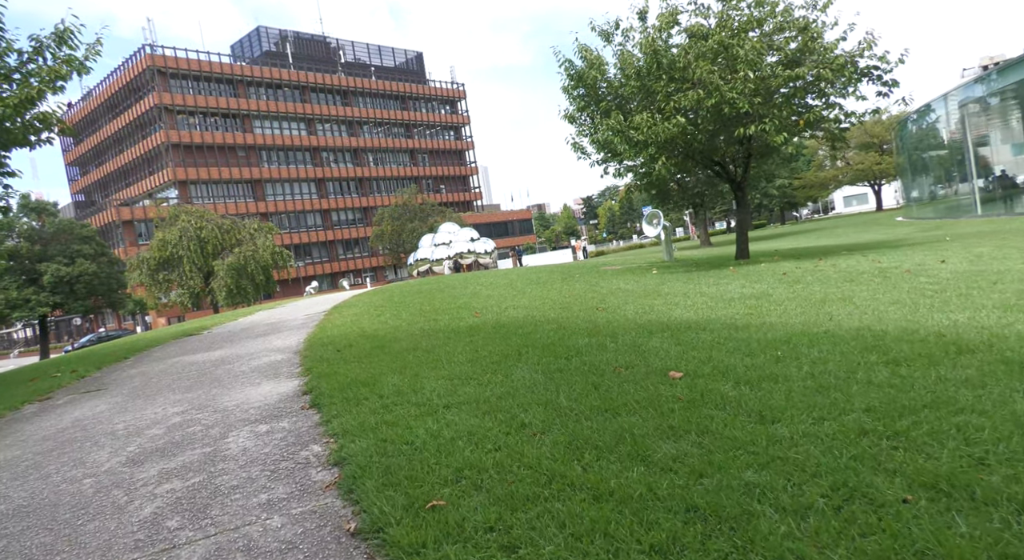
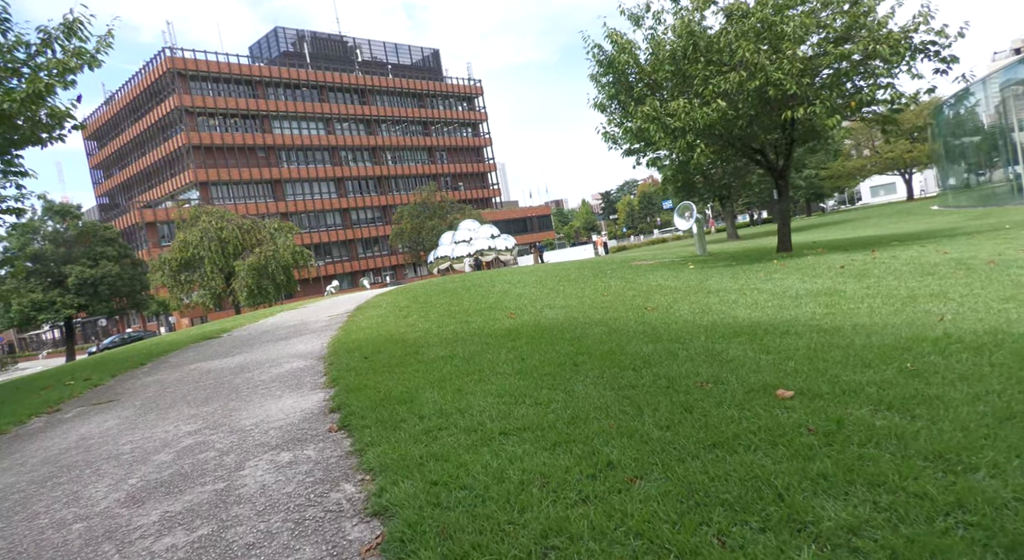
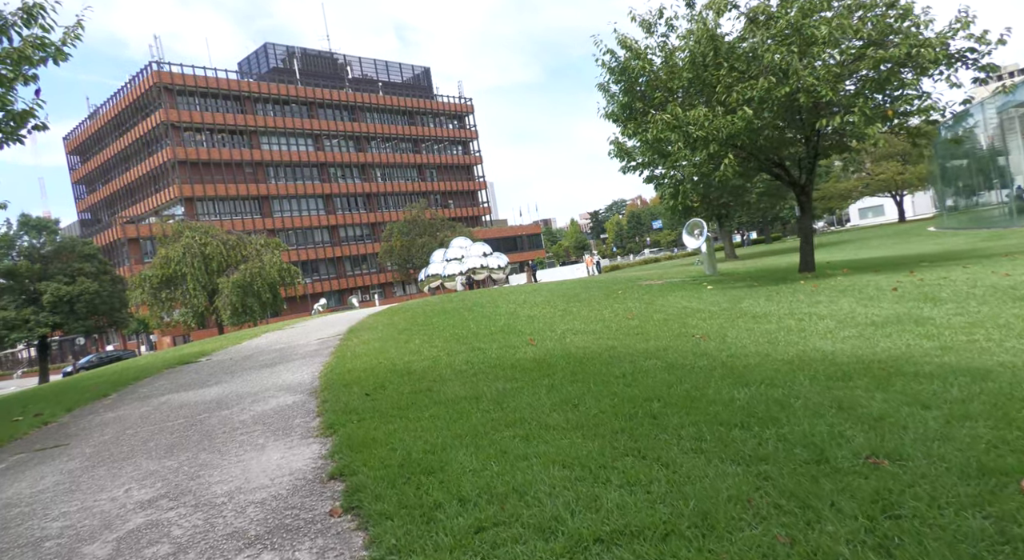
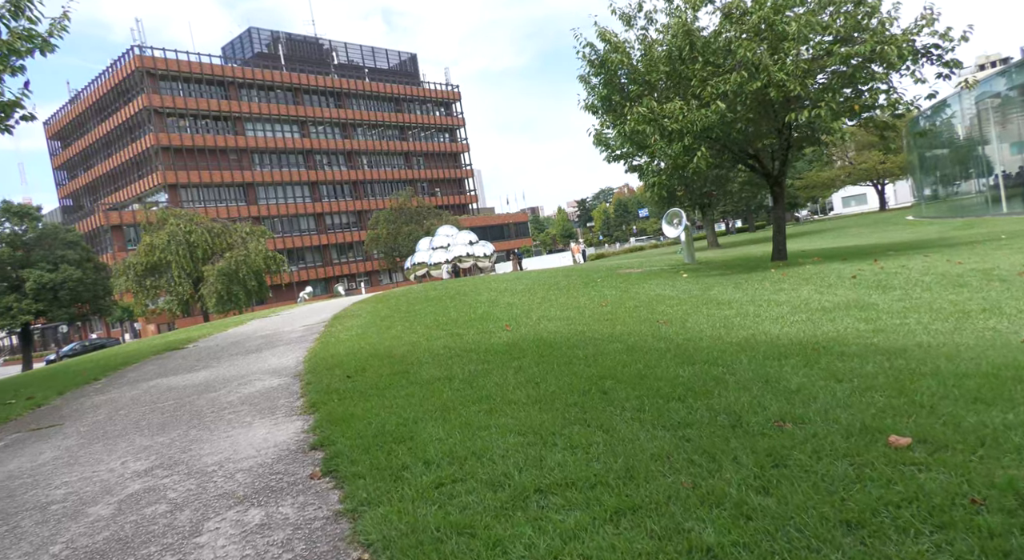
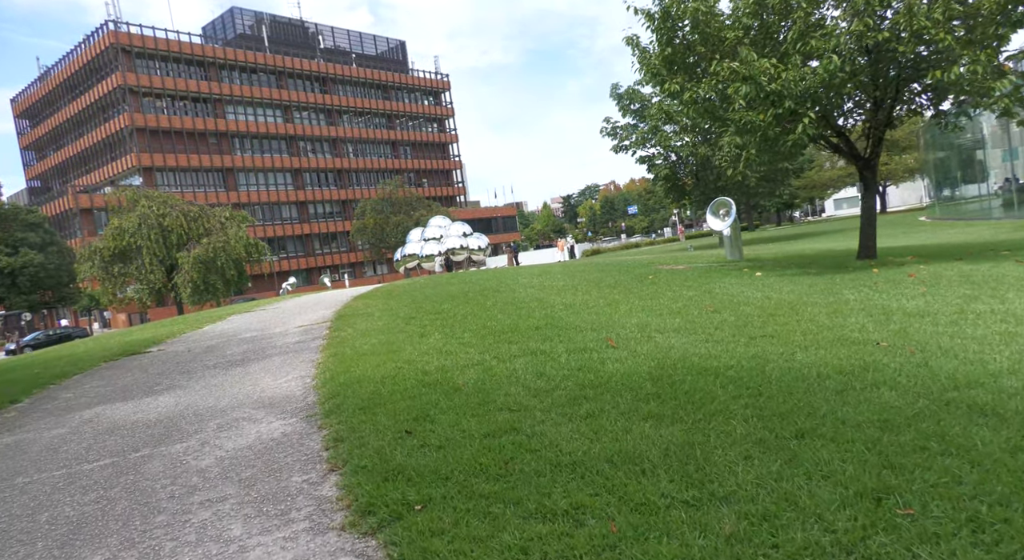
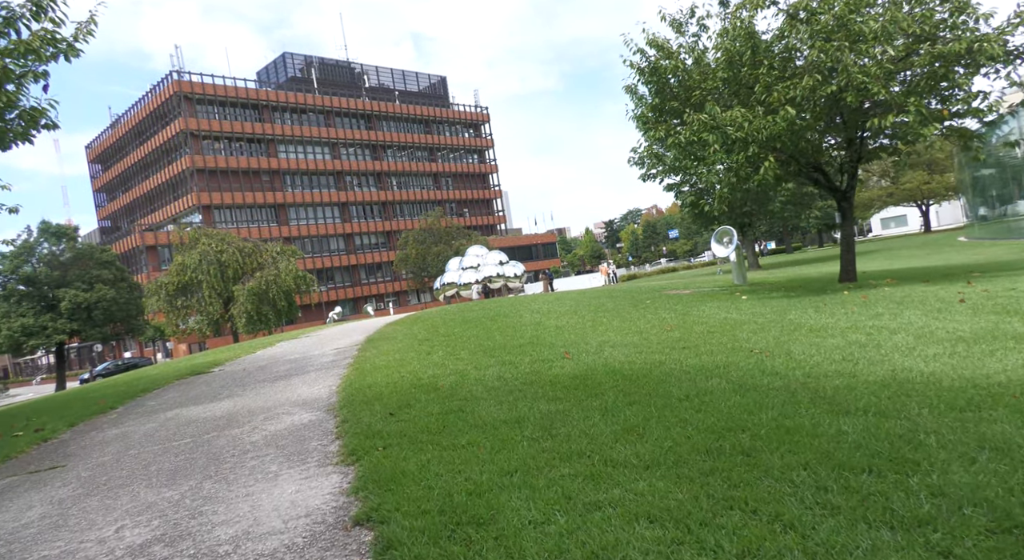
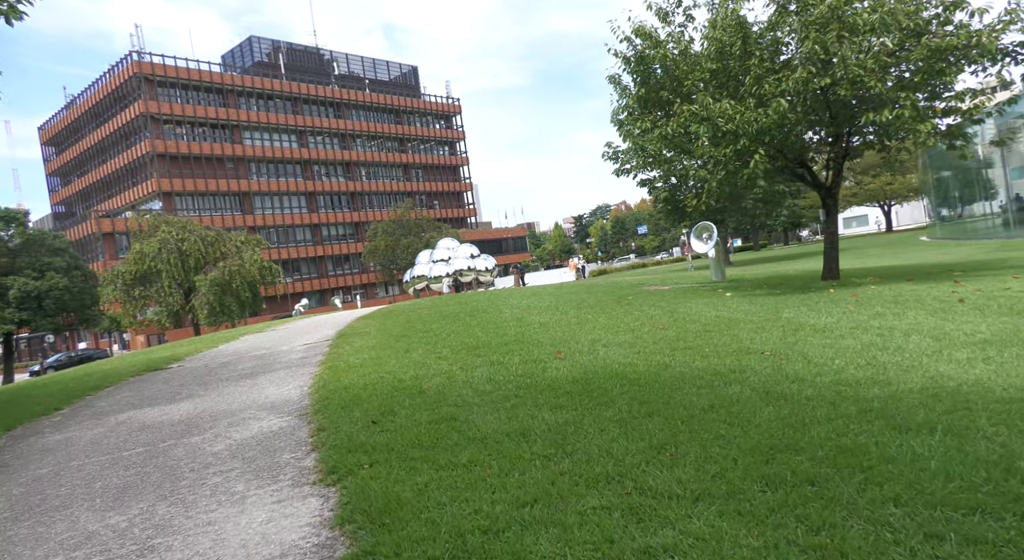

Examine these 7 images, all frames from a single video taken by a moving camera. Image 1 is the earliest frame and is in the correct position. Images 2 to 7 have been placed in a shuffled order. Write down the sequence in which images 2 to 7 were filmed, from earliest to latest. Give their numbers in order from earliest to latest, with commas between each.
2, 4, 3, 6, 7, 5
